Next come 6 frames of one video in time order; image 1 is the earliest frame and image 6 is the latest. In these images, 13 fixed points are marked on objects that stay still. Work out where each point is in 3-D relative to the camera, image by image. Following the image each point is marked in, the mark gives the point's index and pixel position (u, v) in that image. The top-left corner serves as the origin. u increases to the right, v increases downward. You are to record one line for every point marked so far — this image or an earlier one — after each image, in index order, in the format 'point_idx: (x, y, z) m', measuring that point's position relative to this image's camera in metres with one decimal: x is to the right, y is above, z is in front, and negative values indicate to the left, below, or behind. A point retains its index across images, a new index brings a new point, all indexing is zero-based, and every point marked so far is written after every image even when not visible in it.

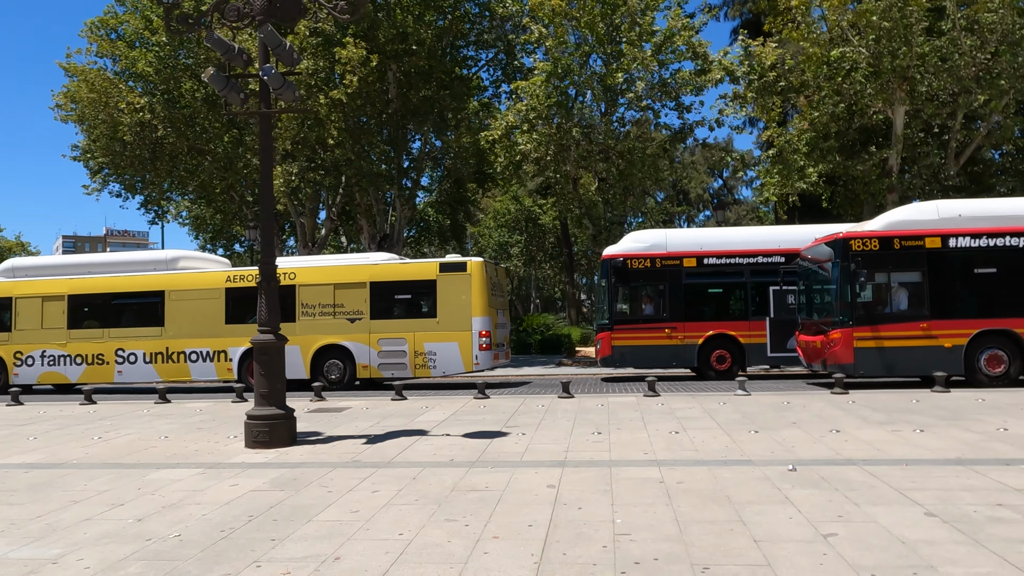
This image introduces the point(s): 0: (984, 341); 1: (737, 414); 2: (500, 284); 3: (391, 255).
0: (+8.6, -1.0, +14.0) m
1: (+3.2, -1.8, +11.1) m
2: (-0.3, +0.1, +18.4) m
3: (-2.8, +0.8, +17.9) m
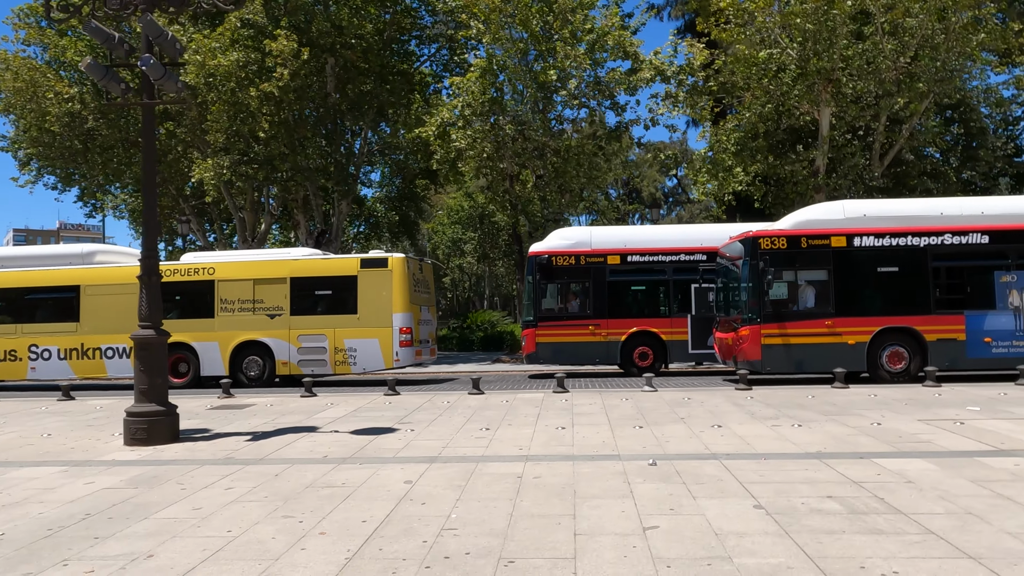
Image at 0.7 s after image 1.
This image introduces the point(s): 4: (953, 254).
0: (+7.0, -1.0, +14.4) m
1: (+1.7, -1.8, +11.2) m
2: (-2.1, +0.2, +18.4) m
3: (-4.6, +0.9, +17.7) m
4: (+8.2, +0.7, +14.4) m
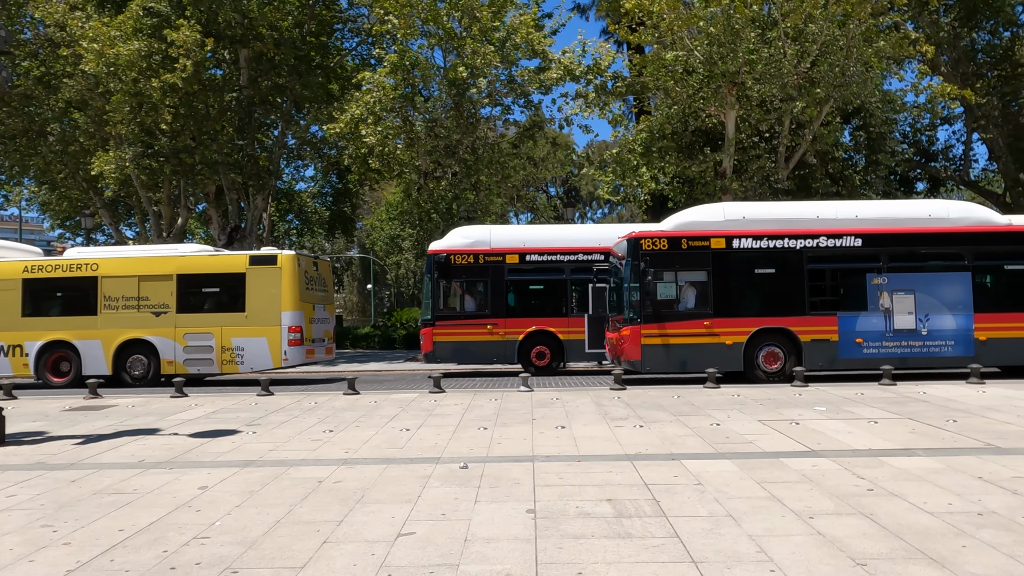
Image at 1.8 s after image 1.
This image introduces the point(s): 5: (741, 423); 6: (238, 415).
0: (+4.8, -1.0, +14.6) m
1: (-0.3, -1.8, +11.2) m
2: (-4.5, +0.2, +18.1) m
3: (-7.0, +0.9, +17.3) m
4: (+6.0, +0.6, +14.7) m
5: (+2.9, -1.7, +9.7) m
6: (-4.0, -1.9, +11.2) m
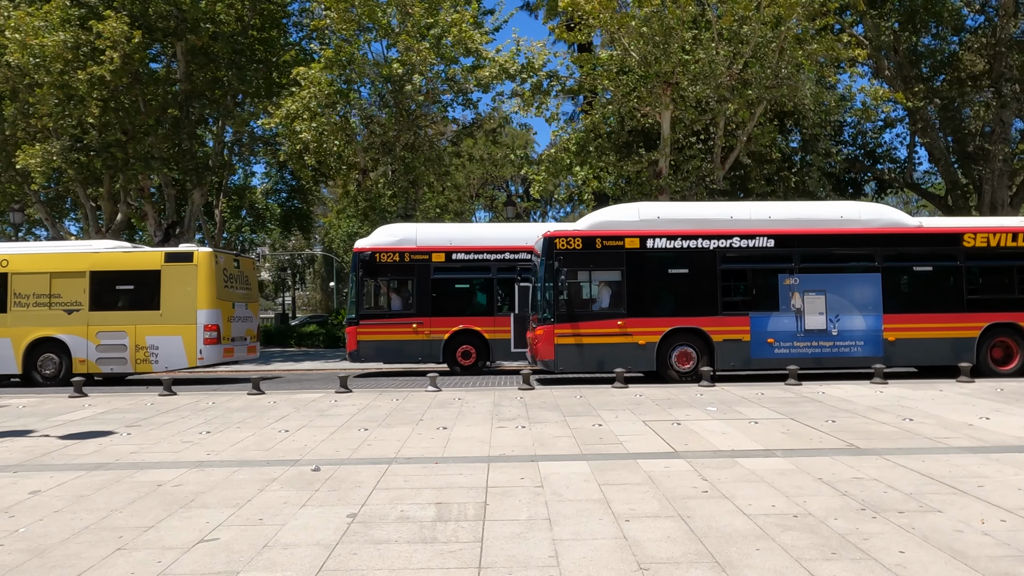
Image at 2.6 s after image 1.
0: (+3.1, -1.0, +14.6) m
1: (-1.8, -1.8, +11.0) m
2: (-6.3, +0.3, +17.8) m
3: (-8.7, +1.0, +17.0) m
4: (+4.4, +0.6, +14.8) m
5: (+1.4, -1.7, +9.7) m
6: (-5.5, -1.8, +11.0) m
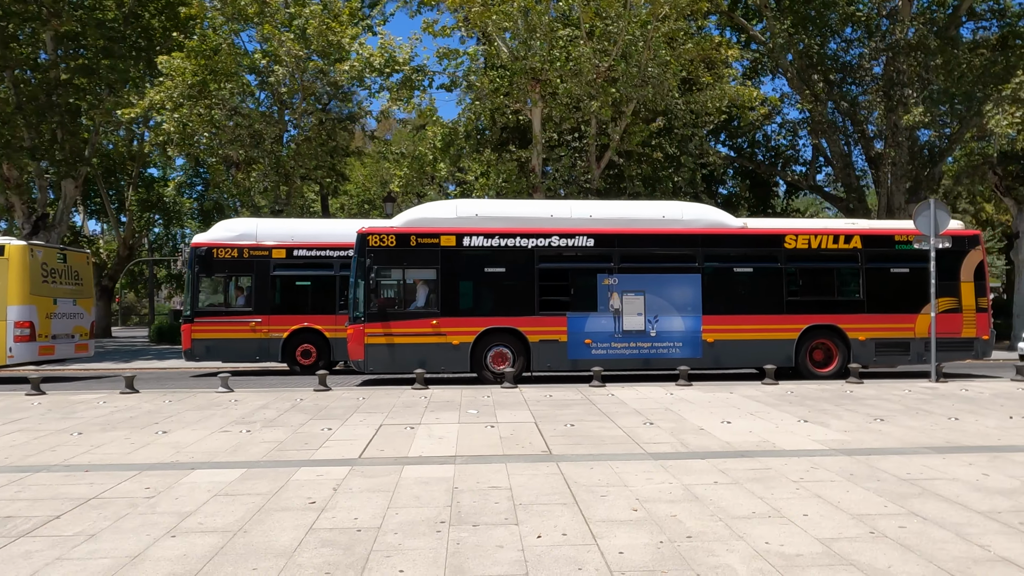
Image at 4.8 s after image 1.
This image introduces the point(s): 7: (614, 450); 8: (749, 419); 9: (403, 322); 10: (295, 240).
0: (-0.4, -1.0, +14.4) m
1: (-5.2, -1.7, +10.6) m
2: (-9.9, +0.4, +17.1) m
3: (-12.3, +1.1, +16.2) m
4: (+0.9, +0.6, +14.6) m
5: (-1.9, -1.7, +9.4) m
6: (-8.9, -1.7, +10.3) m
7: (+1.1, -1.7, +8.0) m
8: (+3.0, -1.7, +9.8) m
9: (-2.0, -0.6, +14.2) m
10: (-5.0, +1.1, +17.9) m
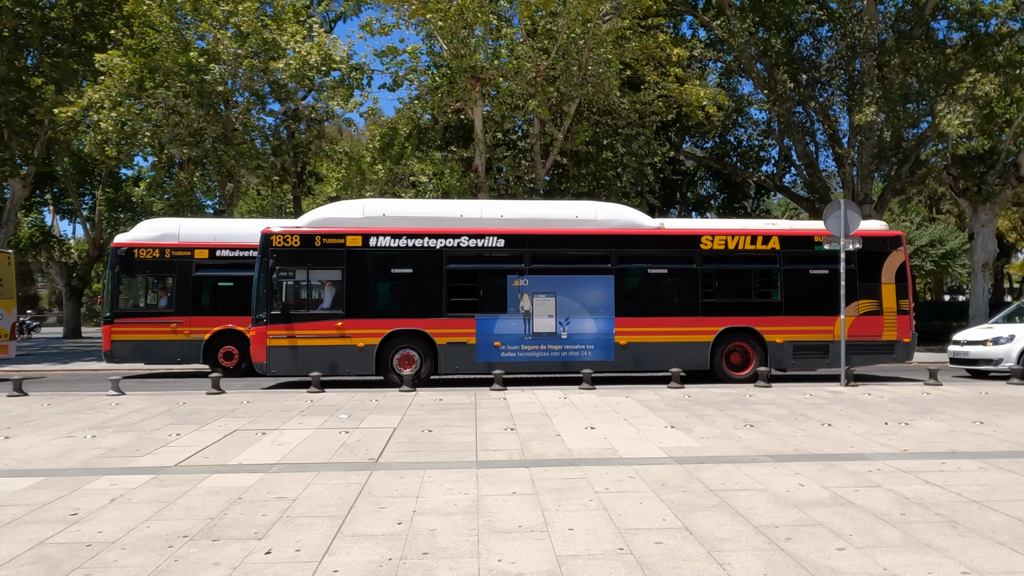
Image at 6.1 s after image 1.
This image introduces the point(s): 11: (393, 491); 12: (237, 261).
0: (-2.1, -1.0, +14.1) m
1: (-6.9, -1.7, +10.3) m
2: (-11.6, +0.4, +16.9) m
3: (-14.0, +1.1, +16.0) m
4: (-0.8, +0.6, +14.3) m
5: (-3.6, -1.7, +9.1) m
6: (-10.6, -1.8, +10.1) m
7: (-0.6, -1.7, +7.7) m
8: (+1.3, -1.7, +9.5) m
9: (-3.7, -0.6, +13.9) m
10: (-6.7, +1.1, +17.7) m
11: (-1.0, -1.7, +6.4) m
12: (-6.3, +0.6, +17.6) m
